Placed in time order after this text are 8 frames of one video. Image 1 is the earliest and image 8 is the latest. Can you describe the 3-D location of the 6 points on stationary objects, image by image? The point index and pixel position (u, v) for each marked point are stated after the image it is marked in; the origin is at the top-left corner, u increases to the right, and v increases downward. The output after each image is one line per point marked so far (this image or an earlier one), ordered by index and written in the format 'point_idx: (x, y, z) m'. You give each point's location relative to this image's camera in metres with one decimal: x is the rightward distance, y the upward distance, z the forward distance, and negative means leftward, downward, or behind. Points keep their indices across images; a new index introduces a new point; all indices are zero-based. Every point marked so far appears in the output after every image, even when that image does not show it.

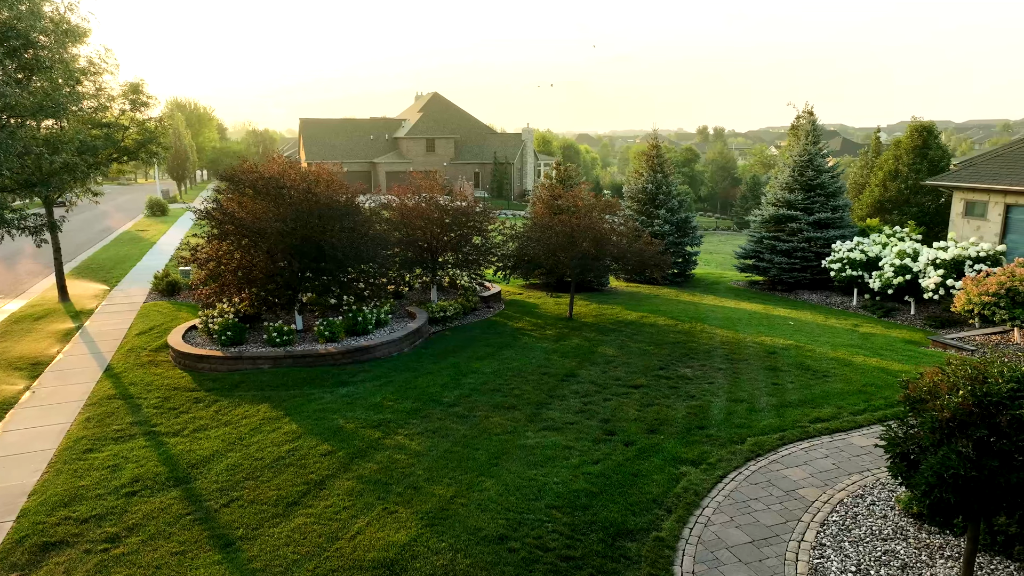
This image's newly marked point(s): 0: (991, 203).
0: (+10.0, +1.8, +14.8) m
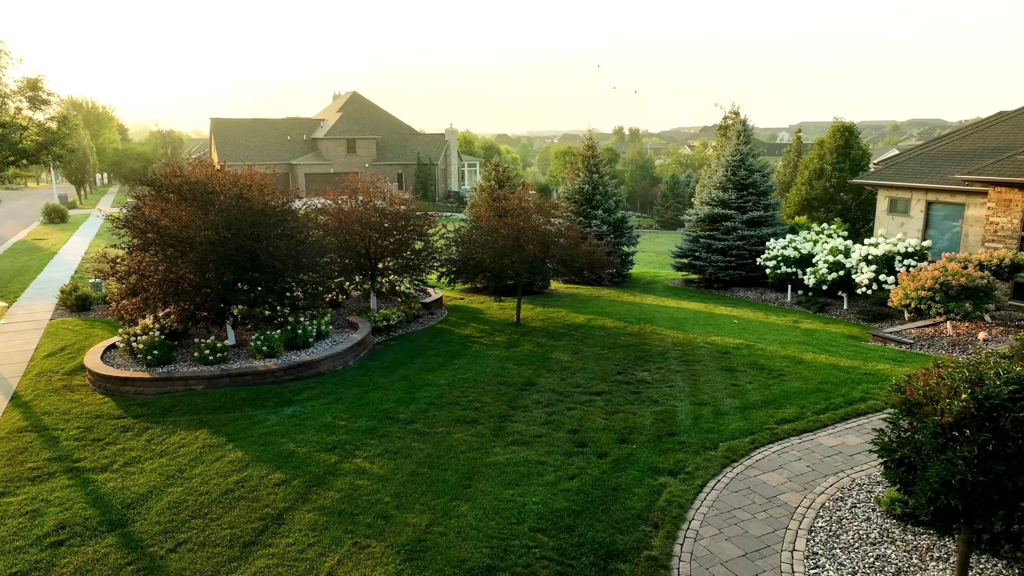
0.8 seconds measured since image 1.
0: (+8.8, +1.9, +15.5) m
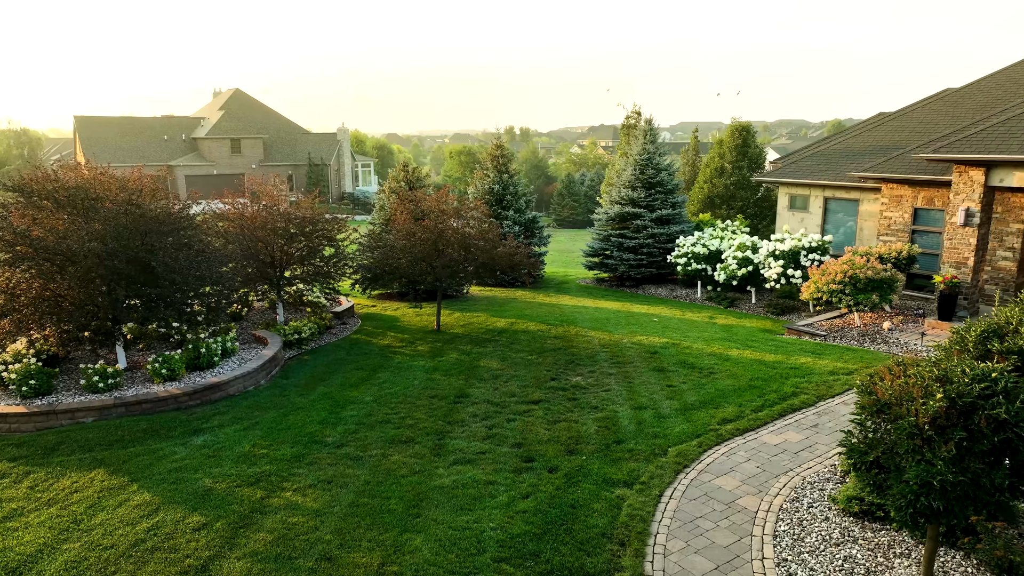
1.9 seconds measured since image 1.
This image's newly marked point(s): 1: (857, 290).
0: (+6.8, +2.1, +16.2) m
1: (+5.8, 0.0, +12.0) m
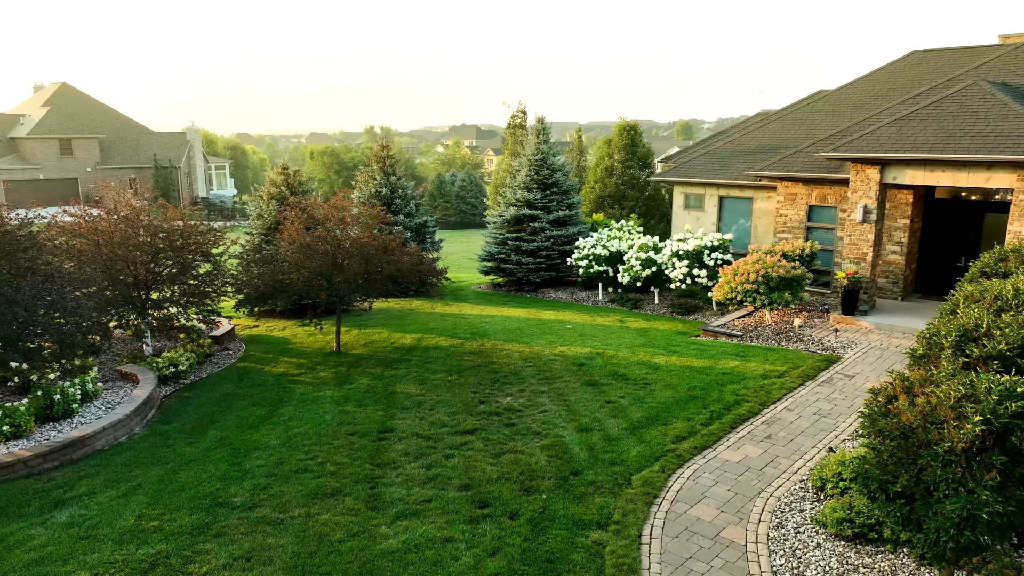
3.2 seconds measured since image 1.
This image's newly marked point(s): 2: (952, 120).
0: (+4.5, +2.1, +16.3) m
1: (+4.4, 0.0, +12.0) m
2: (+7.2, +2.8, +11.6) m
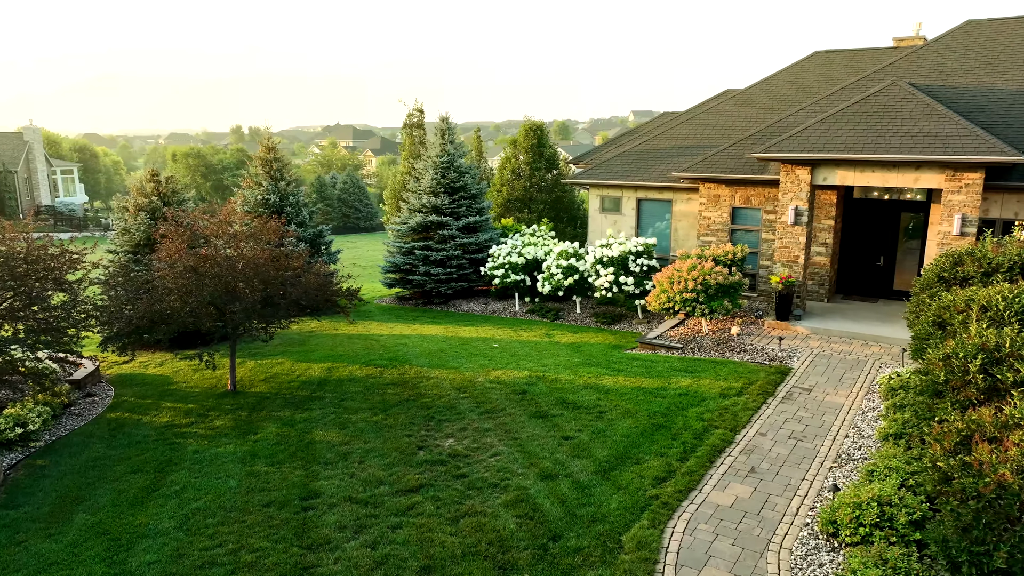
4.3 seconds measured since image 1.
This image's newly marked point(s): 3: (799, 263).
0: (+2.5, +2.0, +15.7) m
1: (+3.2, -0.1, +11.4) m
2: (+5.9, +2.7, +11.5) m
3: (+4.9, +0.4, +12.1) m
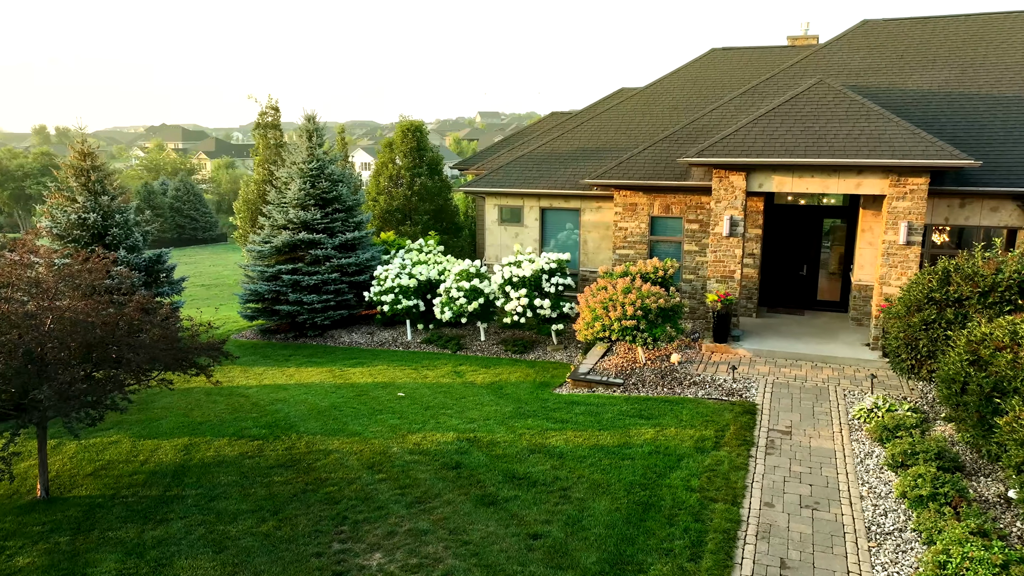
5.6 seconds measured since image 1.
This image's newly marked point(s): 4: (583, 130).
0: (+0.3, +1.6, +13.9) m
1: (+1.9, -0.5, +9.9) m
2: (+4.5, +2.5, +10.6) m
3: (+3.4, +0.1, +11.0) m
4: (+1.5, +3.3, +14.8) m
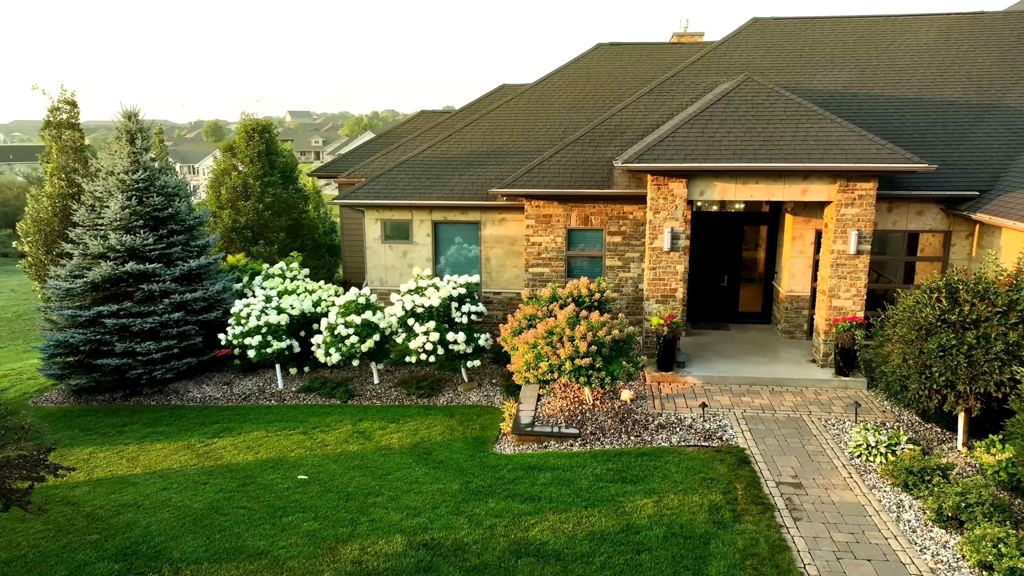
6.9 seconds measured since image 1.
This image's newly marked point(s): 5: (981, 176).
0: (-1.6, +1.1, +11.9) m
1: (+1.1, -0.8, +8.4) m
2: (+3.2, +2.3, +9.6) m
3: (+2.2, -0.1, +9.8) m
4: (-0.8, +2.9, +13.0) m
5: (+6.6, +1.6, +10.0) m
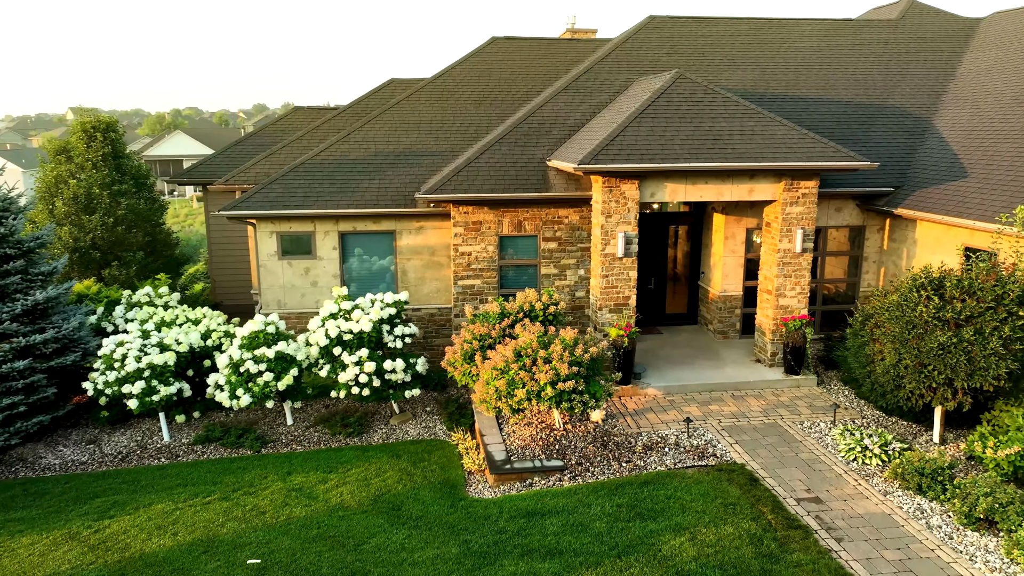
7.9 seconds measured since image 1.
0: (-2.8, +0.8, +10.4) m
1: (+0.7, -1.0, +7.7) m
2: (+2.4, +2.2, +9.3) m
3: (+1.5, -0.2, +9.3) m
4: (-2.3, +2.6, +11.6) m
5: (+5.6, +1.7, +10.5) m
